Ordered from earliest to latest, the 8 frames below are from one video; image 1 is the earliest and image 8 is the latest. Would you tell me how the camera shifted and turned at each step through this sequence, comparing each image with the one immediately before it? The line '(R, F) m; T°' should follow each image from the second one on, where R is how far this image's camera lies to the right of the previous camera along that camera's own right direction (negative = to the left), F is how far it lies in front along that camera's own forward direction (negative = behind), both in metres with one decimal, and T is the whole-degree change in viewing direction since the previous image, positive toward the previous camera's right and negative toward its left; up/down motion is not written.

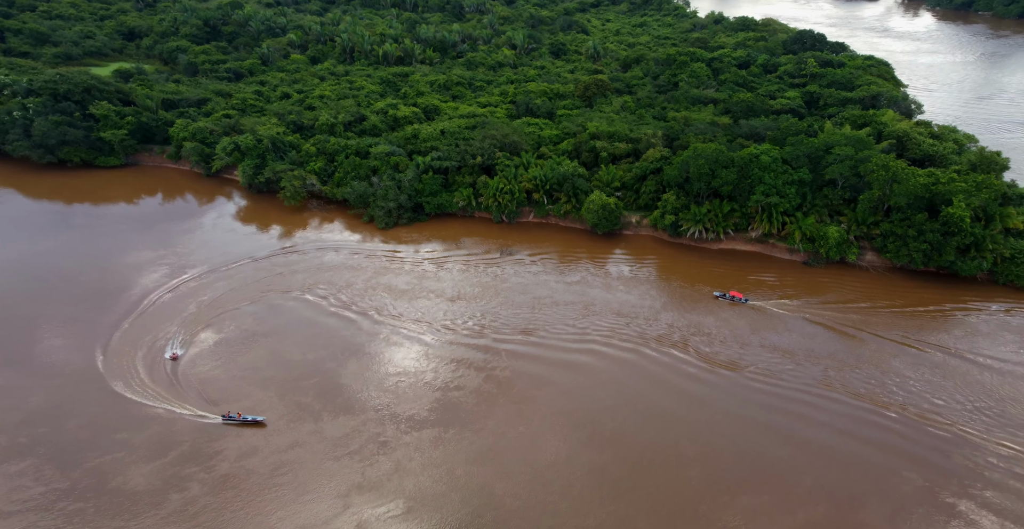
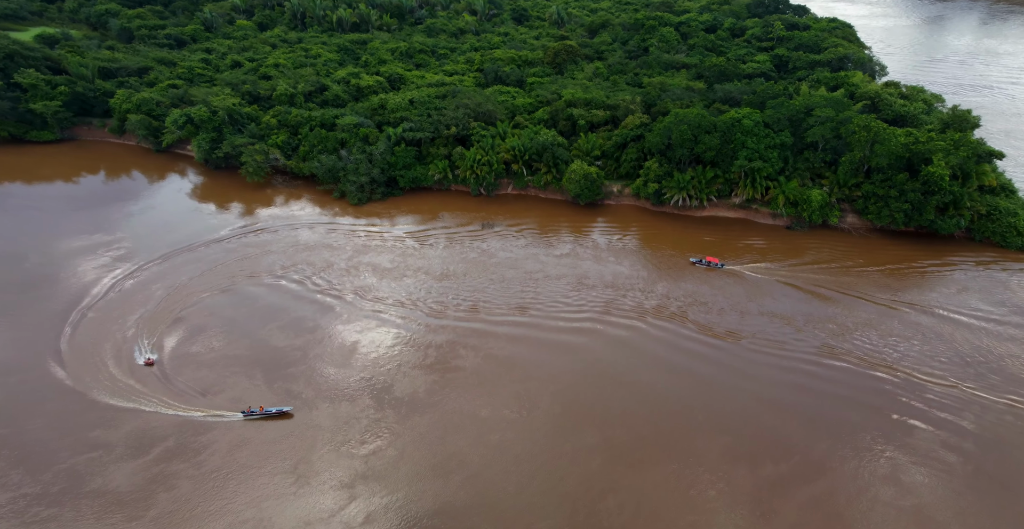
(-1.7, +1.1) m; +4°
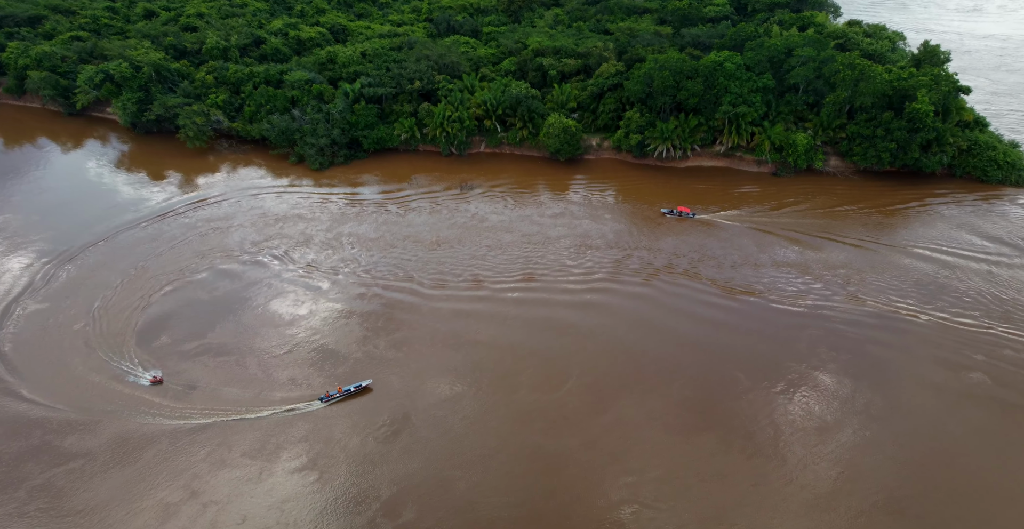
(-3.4, +1.9) m; +6°
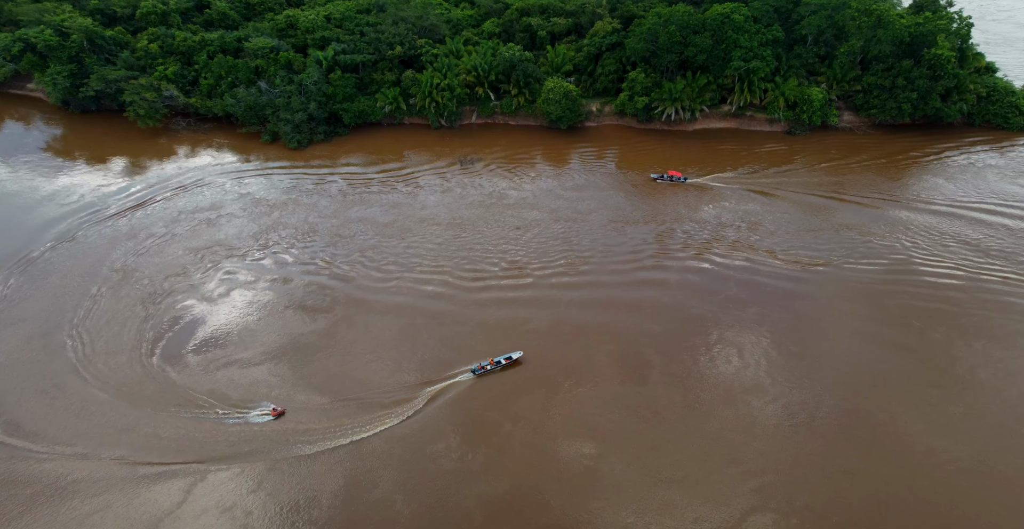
(-4.7, +2.5) m; +6°
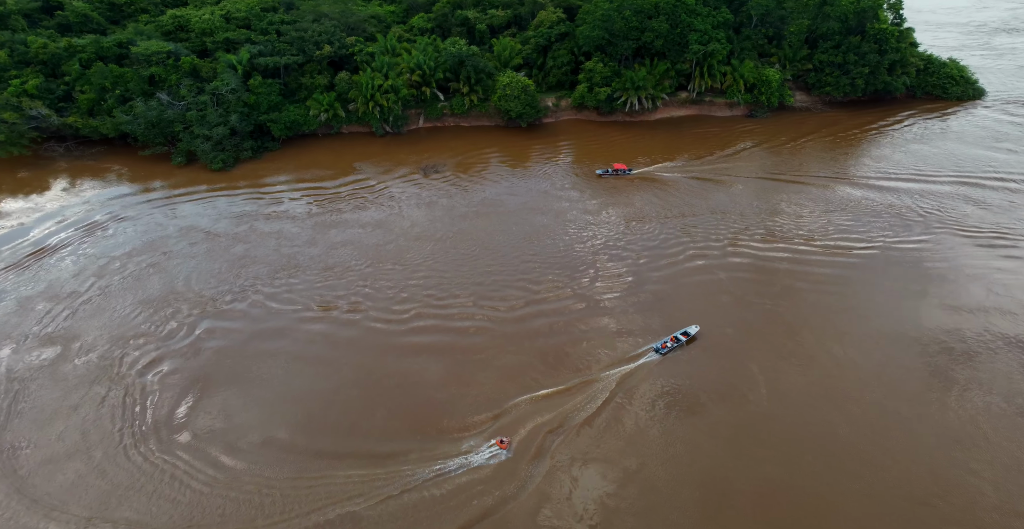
(-6.3, +3.9) m; +12°
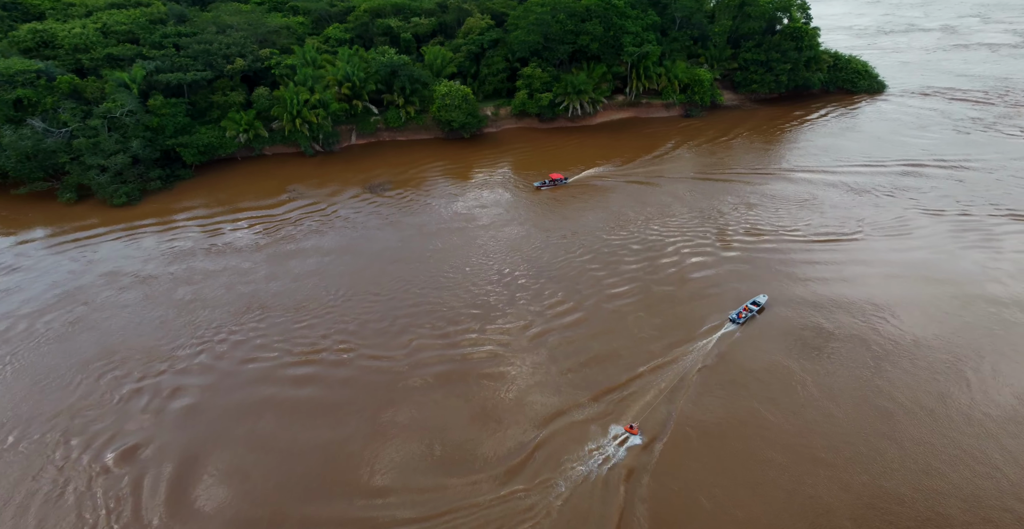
(-4.4, +2.7) m; +11°
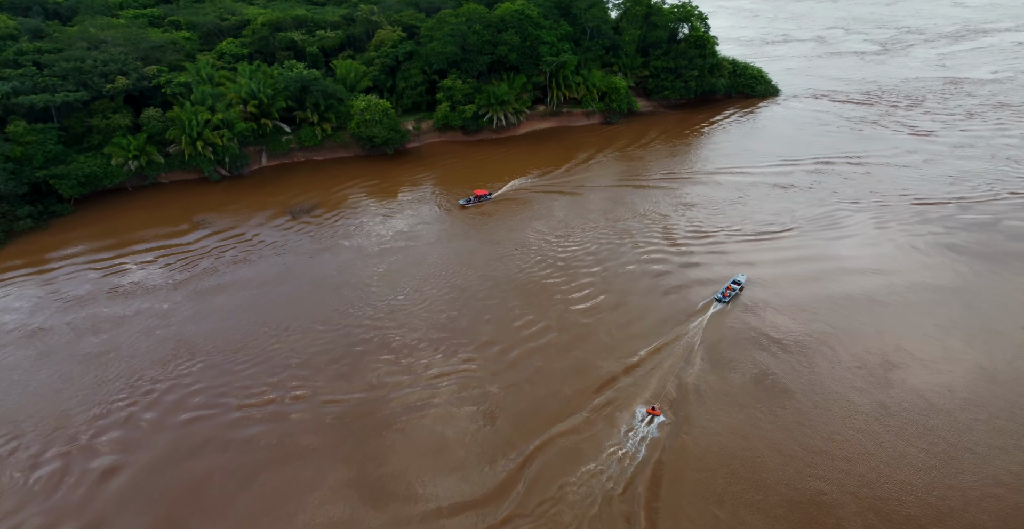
(-2.7, +2.0) m; +10°
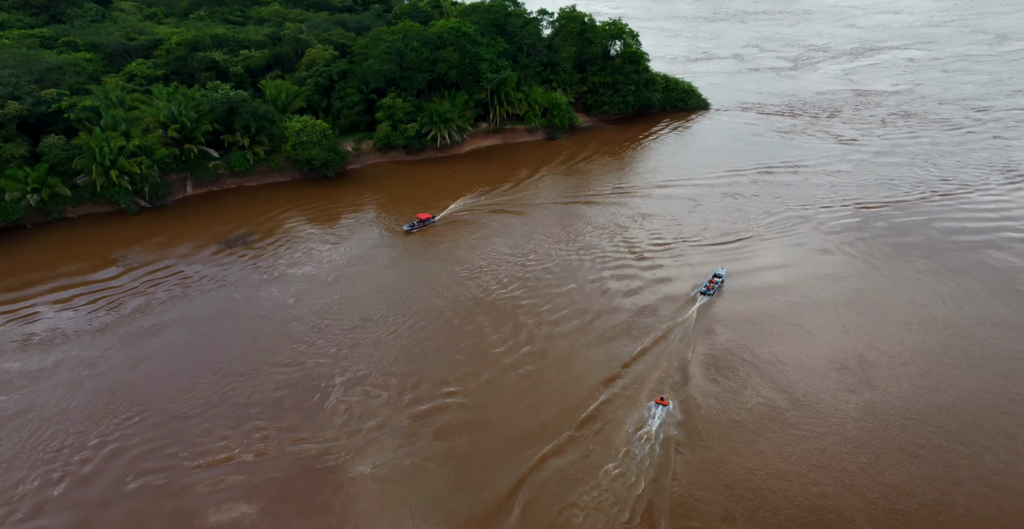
(-1.8, +1.7) m; +7°
